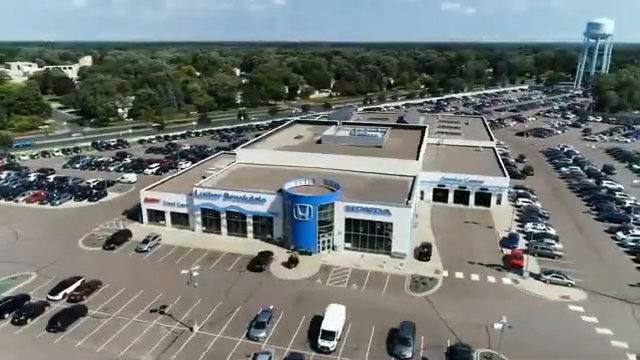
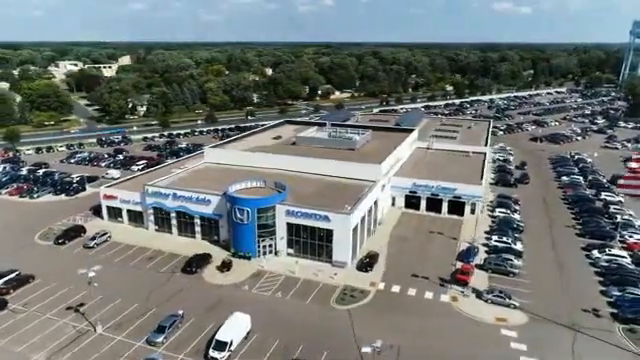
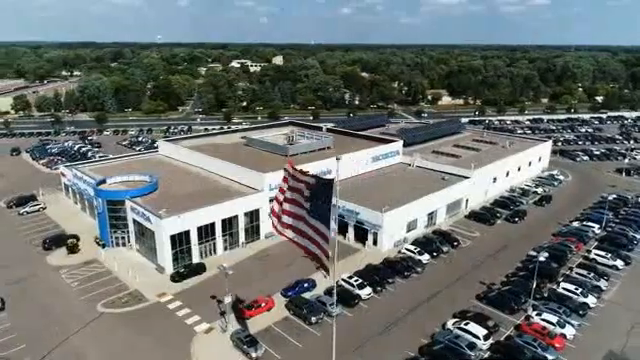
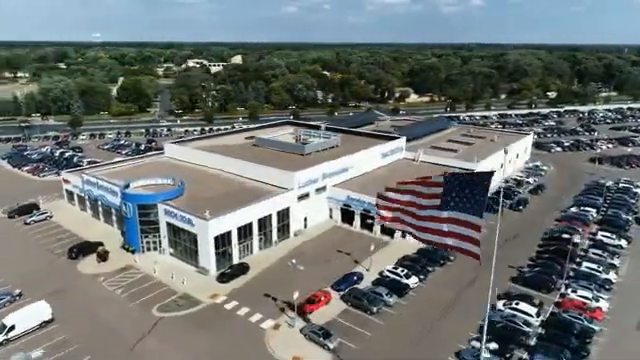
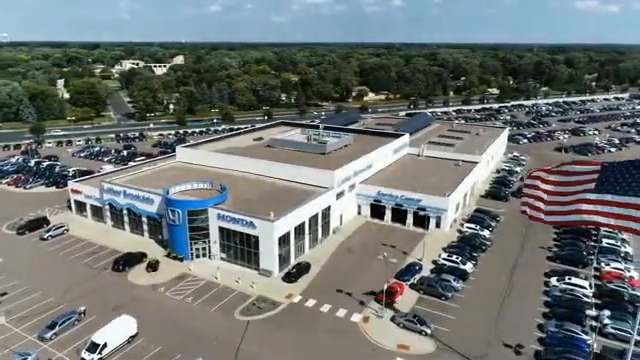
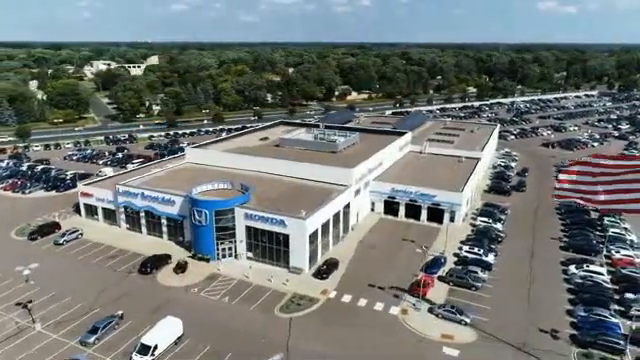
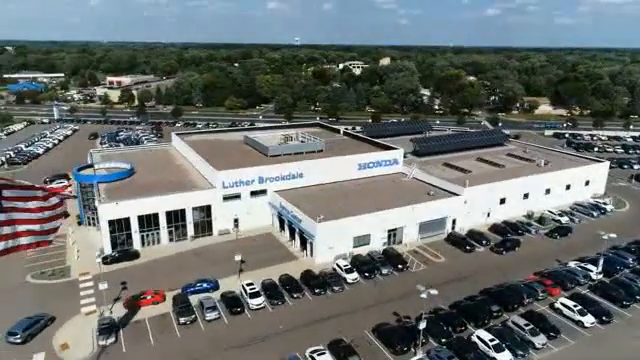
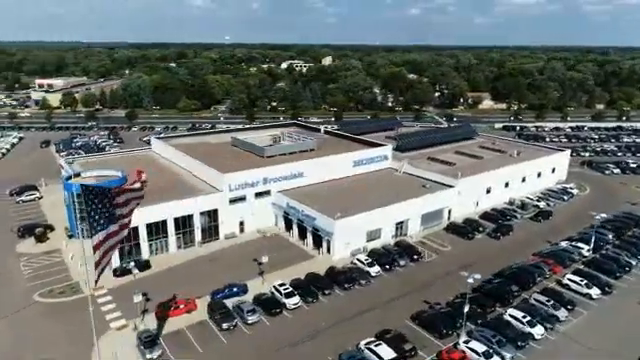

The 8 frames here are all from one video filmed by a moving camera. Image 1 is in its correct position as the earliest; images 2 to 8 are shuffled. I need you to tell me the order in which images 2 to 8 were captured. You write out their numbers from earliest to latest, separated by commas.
2, 6, 5, 4, 3, 8, 7
